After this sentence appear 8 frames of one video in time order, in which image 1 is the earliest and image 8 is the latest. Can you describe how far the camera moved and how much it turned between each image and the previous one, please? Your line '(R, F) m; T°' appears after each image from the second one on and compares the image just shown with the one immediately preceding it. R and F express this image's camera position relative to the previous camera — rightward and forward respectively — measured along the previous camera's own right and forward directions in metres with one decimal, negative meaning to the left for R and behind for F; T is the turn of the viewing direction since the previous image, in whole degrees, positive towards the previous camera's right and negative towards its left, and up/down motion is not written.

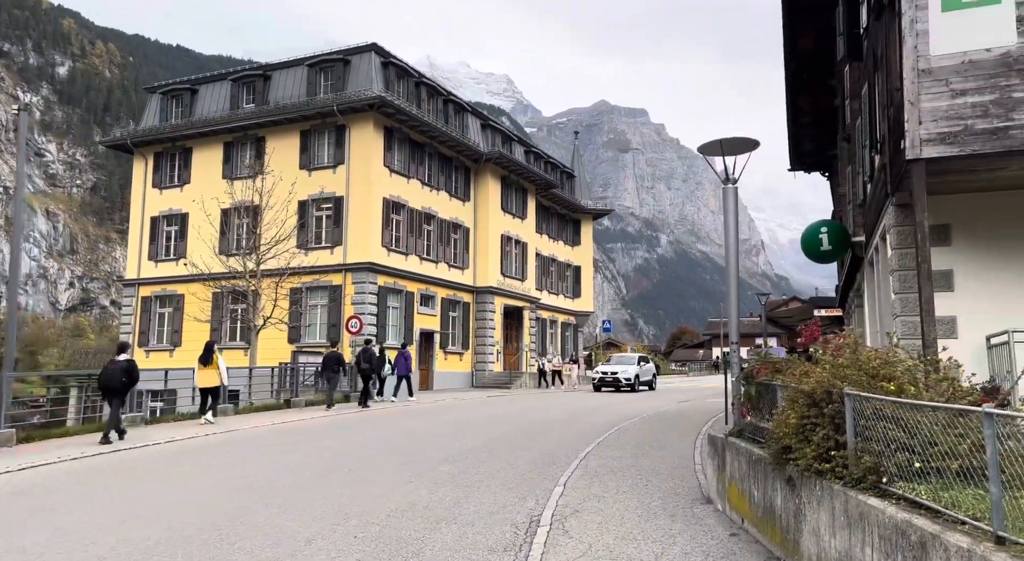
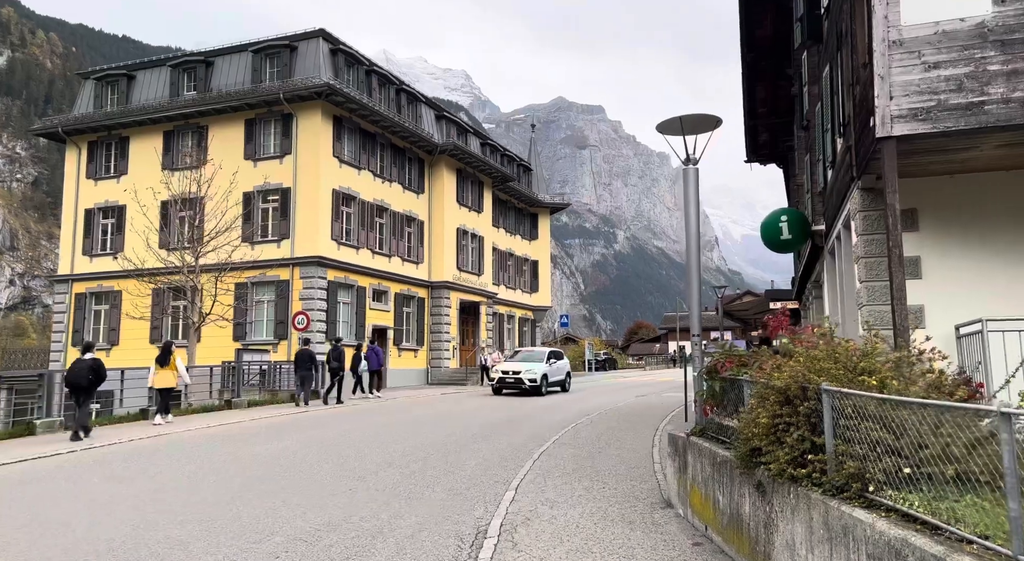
(+0.1, +0.7) m; +3°
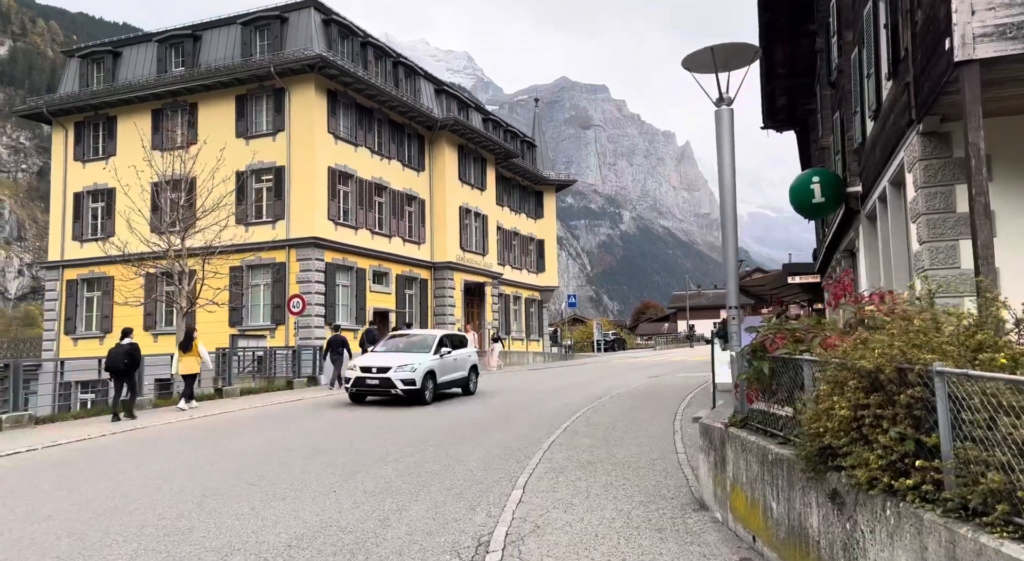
(0.0, +1.3) m; 0°
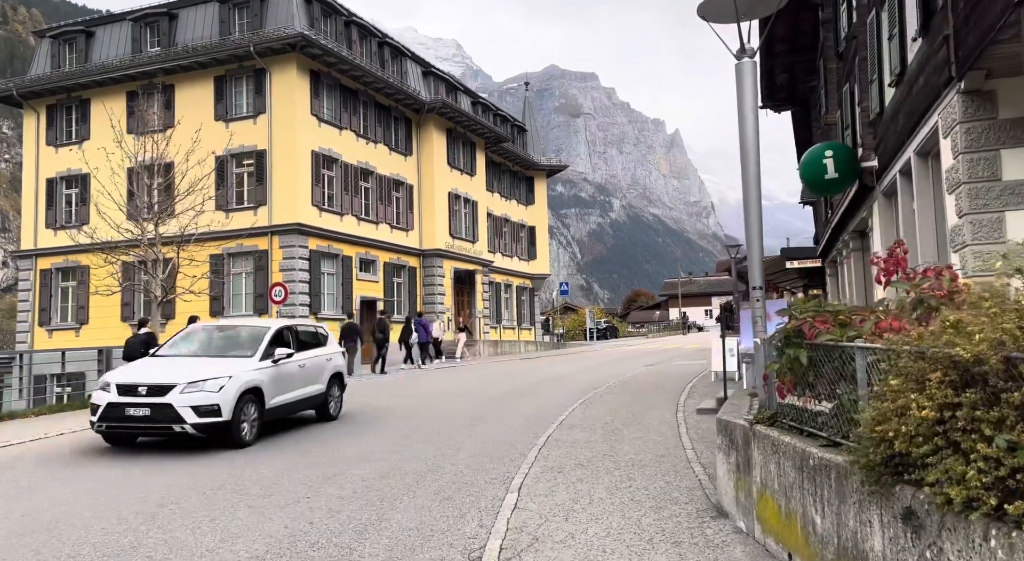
(0.0, +0.9) m; +1°
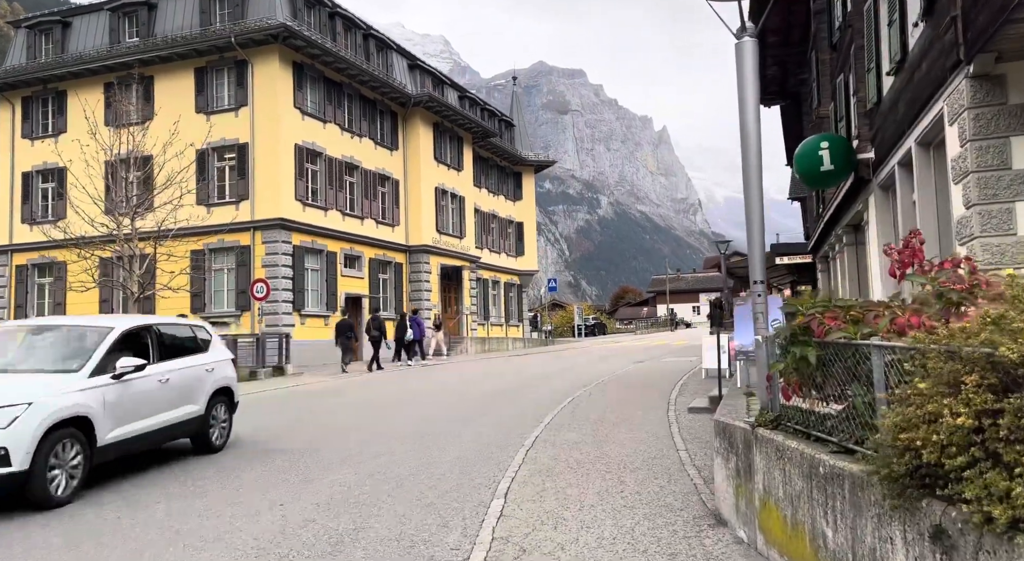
(0.0, +0.4) m; +1°
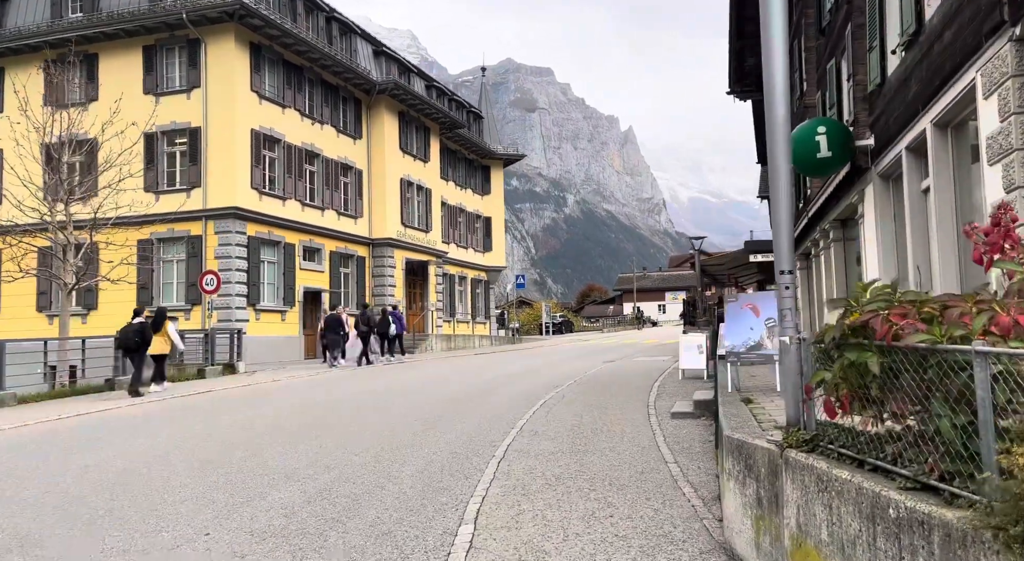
(-0.1, +1.1) m; +2°
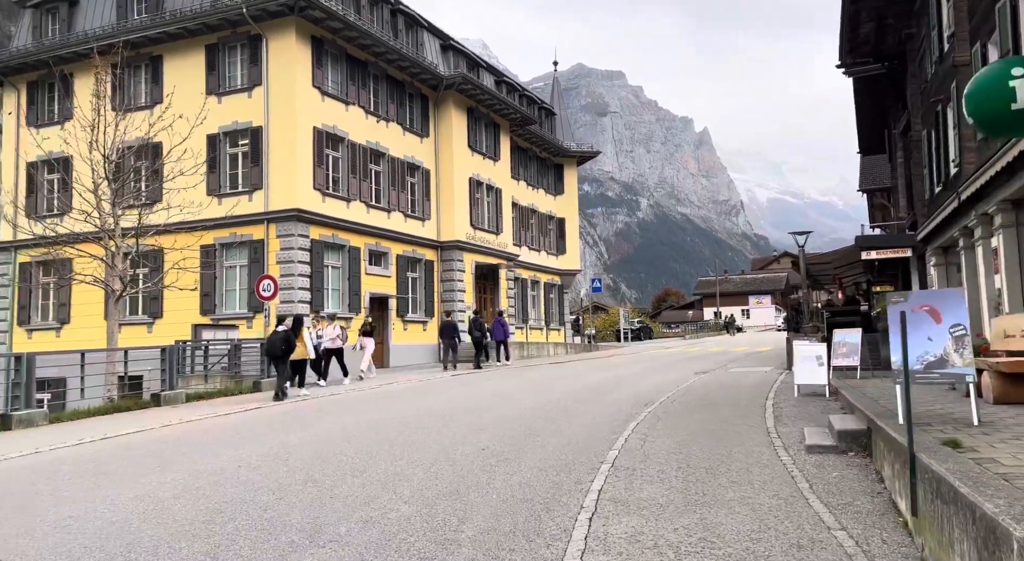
(-0.2, +2.0) m; -5°
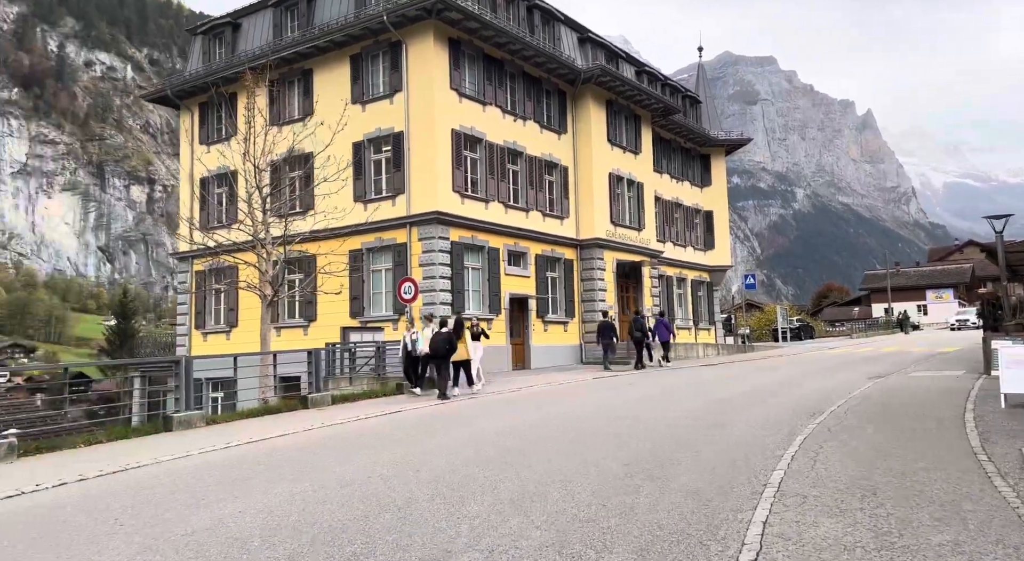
(+0.1, +0.7) m; -10°
